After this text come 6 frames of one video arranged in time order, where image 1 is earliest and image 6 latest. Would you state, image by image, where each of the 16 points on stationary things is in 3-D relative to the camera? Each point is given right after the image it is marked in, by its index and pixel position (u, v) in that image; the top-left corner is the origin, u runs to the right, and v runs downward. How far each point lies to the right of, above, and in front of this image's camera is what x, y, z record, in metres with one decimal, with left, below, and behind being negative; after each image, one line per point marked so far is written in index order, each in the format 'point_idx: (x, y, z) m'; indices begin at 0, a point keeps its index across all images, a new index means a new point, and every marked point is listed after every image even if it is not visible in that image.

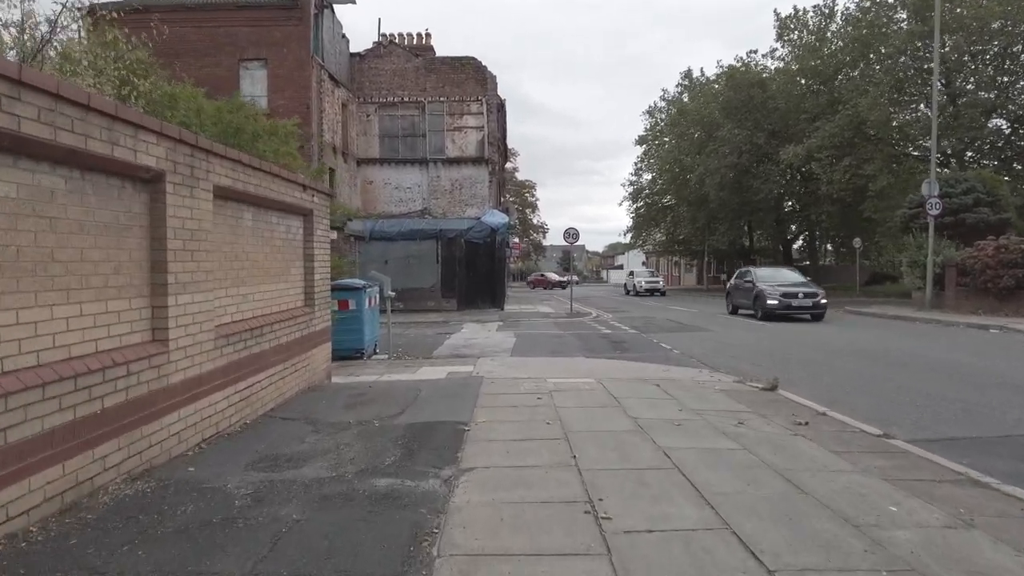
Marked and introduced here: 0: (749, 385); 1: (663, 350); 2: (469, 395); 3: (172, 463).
0: (+3.2, -1.3, +8.8) m
1: (+3.2, -1.3, +13.5) m
2: (-0.5, -1.3, +7.8) m
3: (-2.6, -1.4, +5.0) m
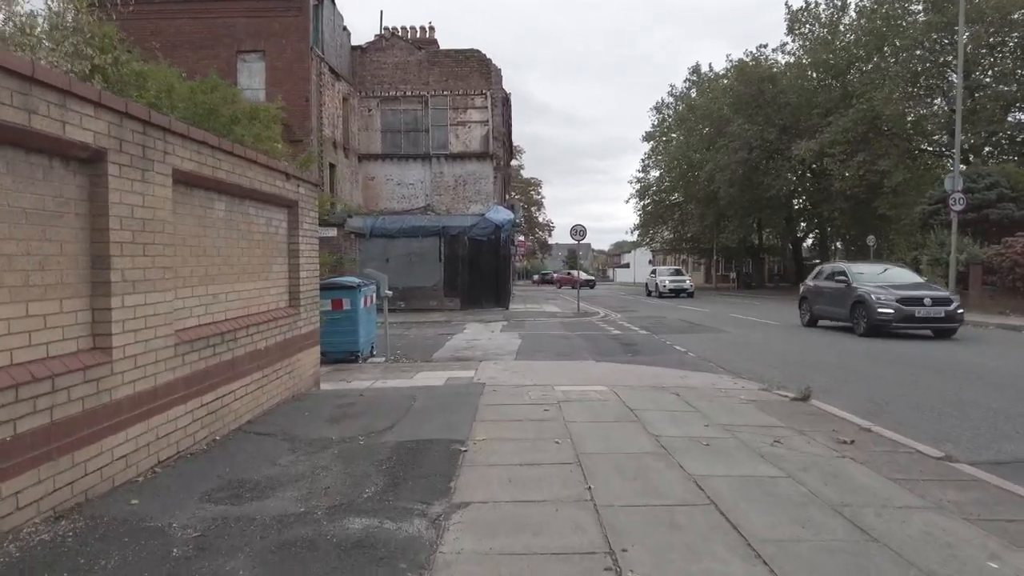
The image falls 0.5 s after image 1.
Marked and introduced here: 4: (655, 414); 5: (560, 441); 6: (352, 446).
0: (+3.3, -1.3, +8.0) m
1: (+3.3, -1.3, +12.7) m
2: (-0.5, -1.3, +7.0) m
3: (-2.6, -1.4, +4.2) m
4: (+1.4, -1.3, +6.4) m
5: (+0.4, -1.3, +5.3) m
6: (-1.4, -1.4, +5.6) m
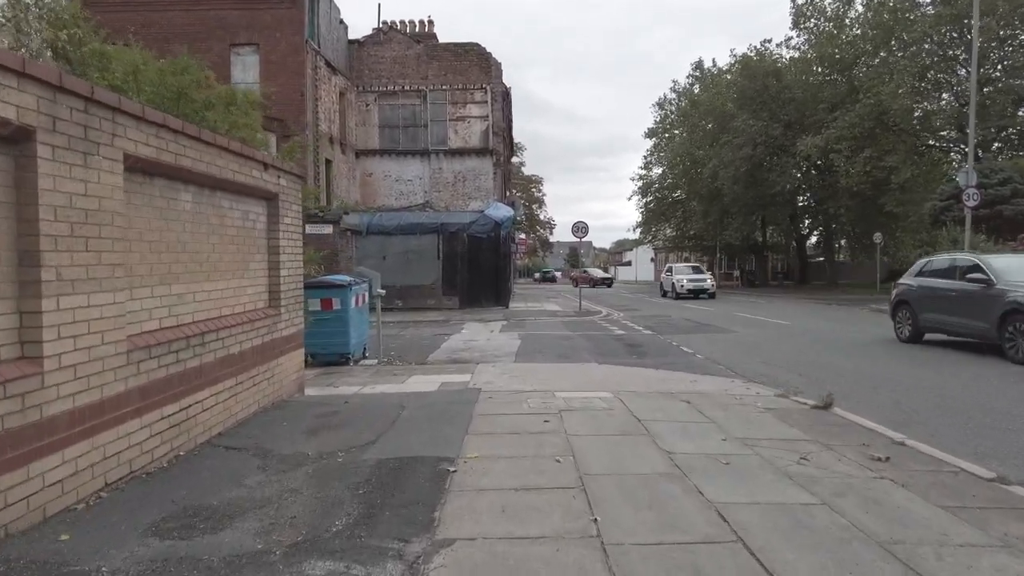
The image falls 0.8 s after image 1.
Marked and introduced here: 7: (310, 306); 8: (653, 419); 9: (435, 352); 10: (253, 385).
0: (+3.3, -1.3, +7.4) m
1: (+3.2, -1.3, +12.1) m
2: (-0.5, -1.3, +6.4) m
3: (-2.6, -1.3, +3.6) m
4: (+1.4, -1.3, +5.8) m
5: (+0.4, -1.3, +4.8) m
6: (-1.4, -1.4, +5.0) m
7: (-3.6, -0.3, +11.3) m
8: (+1.3, -1.3, +6.1) m
9: (-1.5, -1.3, +12.8) m
10: (-2.7, -1.0, +6.8) m
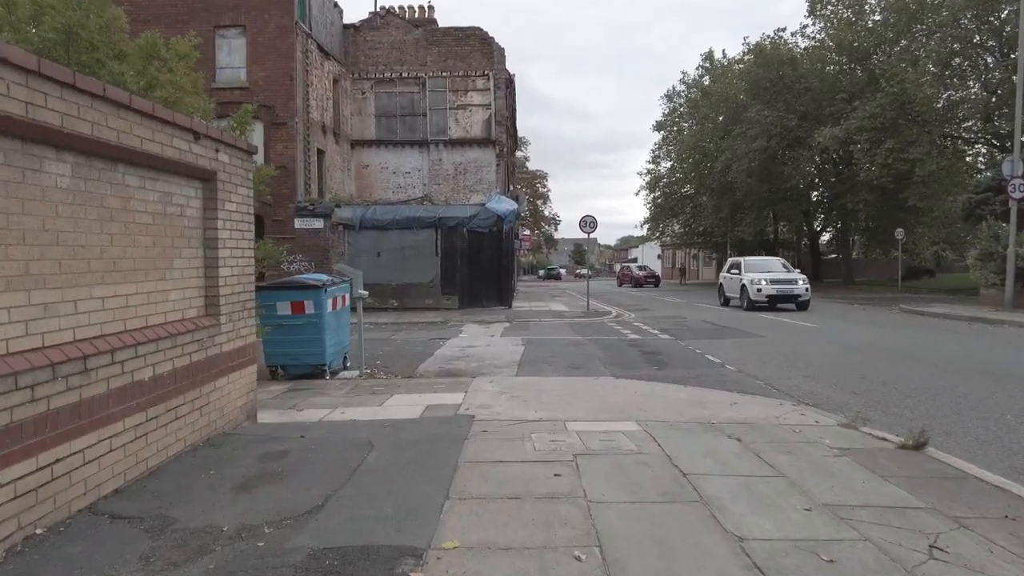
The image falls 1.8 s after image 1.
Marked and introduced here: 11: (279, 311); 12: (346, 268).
0: (+3.3, -1.3, +5.8) m
1: (+3.3, -1.3, +10.5) m
2: (-0.5, -1.3, +4.9) m
3: (-2.7, -1.4, +2.1) m
4: (+1.4, -1.3, +4.2) m
5: (+0.3, -1.3, +3.2) m
6: (-1.5, -1.4, +3.5) m
7: (-3.5, -0.3, +9.7) m
8: (+1.3, -1.3, +4.6) m
9: (-1.5, -1.3, +11.2) m
10: (-2.7, -1.1, +5.2) m
11: (-3.5, -0.4, +9.7) m
12: (-2.8, +0.3, +10.8) m
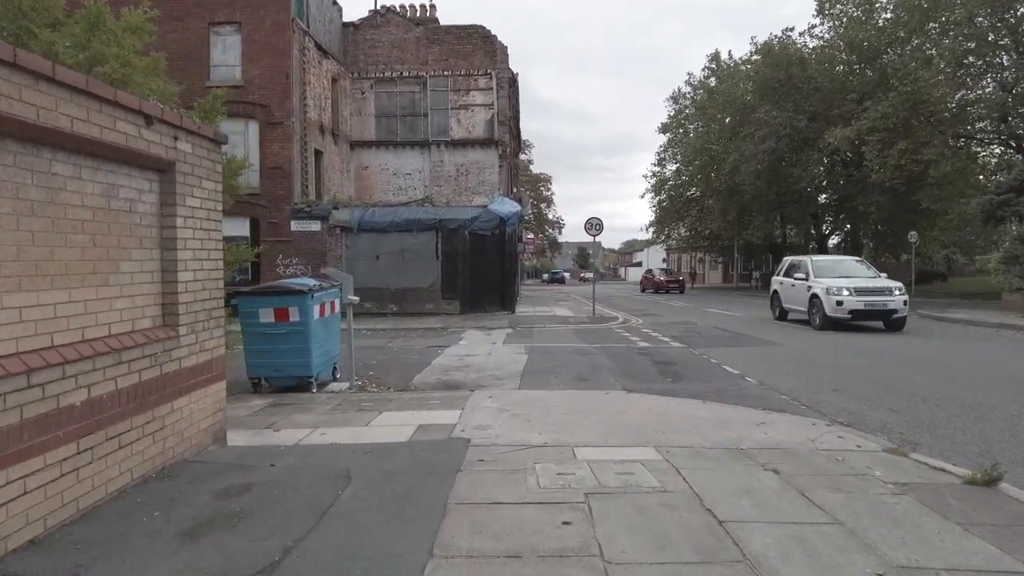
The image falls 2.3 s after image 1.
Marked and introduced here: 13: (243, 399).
0: (+3.3, -1.4, +5.0) m
1: (+3.3, -1.4, +9.7) m
2: (-0.5, -1.4, +4.1) m
3: (-2.7, -1.4, +1.3) m
4: (+1.4, -1.3, +3.5) m
5: (+0.3, -1.4, +2.4) m
6: (-1.5, -1.5, +2.7) m
7: (-3.5, -0.4, +9.0) m
8: (+1.3, -1.4, +3.8) m
9: (-1.5, -1.4, +10.4) m
10: (-2.7, -1.1, +4.5) m
11: (-3.5, -0.4, +9.0) m
12: (-2.7, +0.2, +10.1) m
13: (-3.7, -1.5, +8.8) m
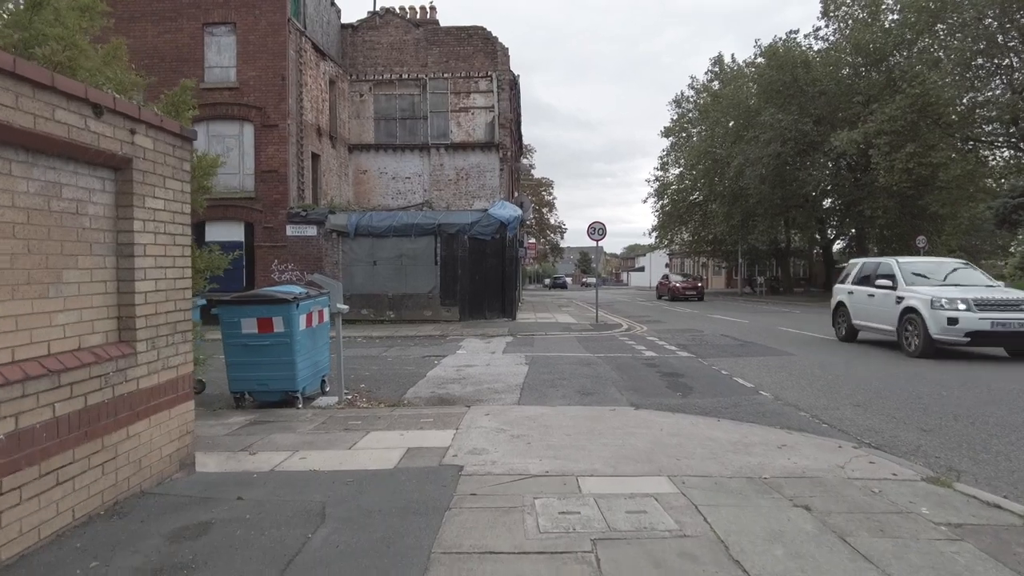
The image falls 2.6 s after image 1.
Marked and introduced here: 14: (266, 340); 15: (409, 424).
0: (+3.2, -1.5, +4.4) m
1: (+3.3, -1.5, +9.1) m
2: (-0.5, -1.5, +3.5) m
3: (-2.7, -1.5, +0.8) m
4: (+1.4, -1.4, +2.9) m
5: (+0.3, -1.4, +1.8) m
6: (-1.5, -1.5, +2.1) m
7: (-3.5, -0.5, +8.4) m
8: (+1.3, -1.4, +3.2) m
9: (-1.5, -1.5, +9.9) m
10: (-2.7, -1.2, +3.9) m
11: (-3.5, -0.6, +8.4) m
12: (-2.8, +0.1, +9.5) m
13: (-3.7, -1.6, +8.2) m
14: (-3.2, -0.7, +8.4) m
15: (-1.1, -1.5, +7.2) m
